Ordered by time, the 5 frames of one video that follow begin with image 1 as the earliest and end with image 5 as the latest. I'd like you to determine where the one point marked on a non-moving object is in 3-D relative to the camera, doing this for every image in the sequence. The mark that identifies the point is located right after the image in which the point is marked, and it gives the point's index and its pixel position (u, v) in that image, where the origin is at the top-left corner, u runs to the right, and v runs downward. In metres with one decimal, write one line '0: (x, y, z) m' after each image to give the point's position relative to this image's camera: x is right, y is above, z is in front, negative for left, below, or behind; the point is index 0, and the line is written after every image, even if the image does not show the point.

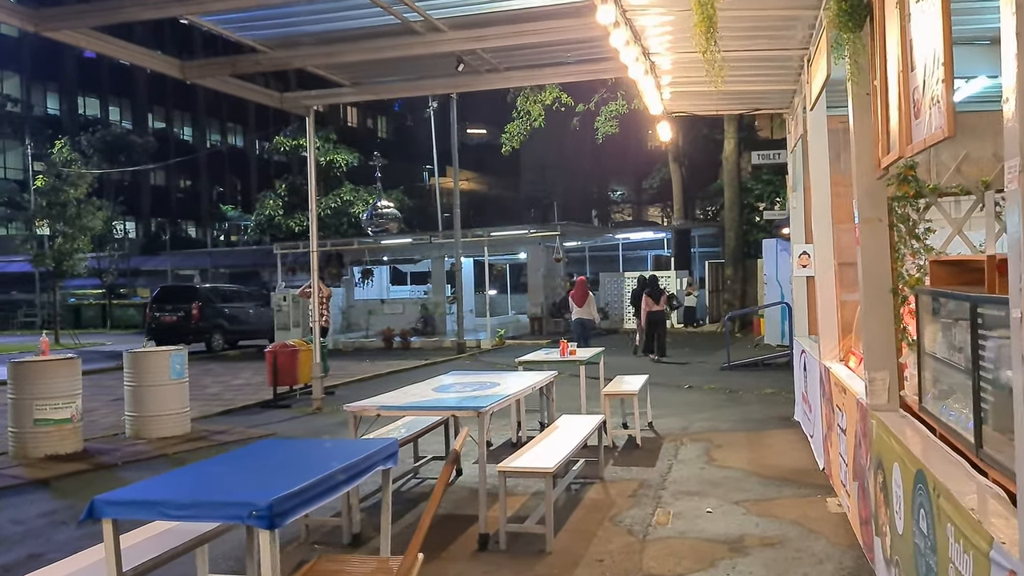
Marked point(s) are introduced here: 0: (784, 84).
0: (+2.4, +1.8, +8.2) m
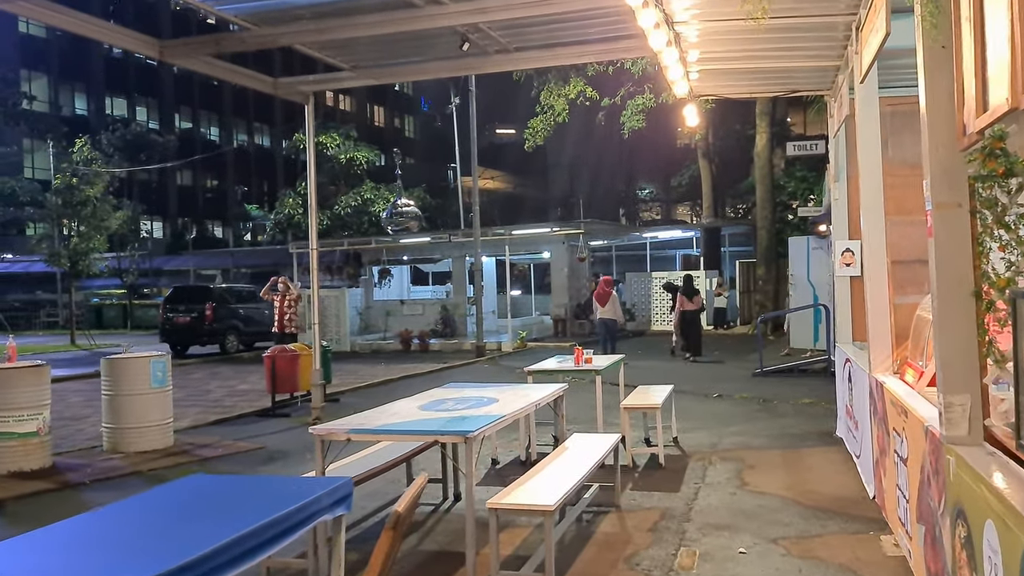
0: (+2.5, +1.8, +7.3) m
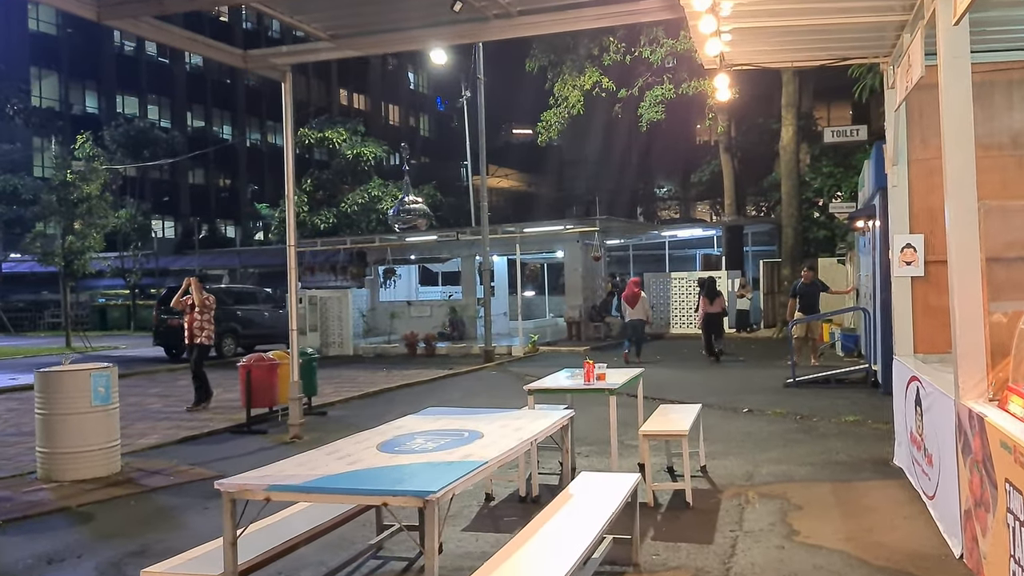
0: (+2.4, +1.8, +6.0) m
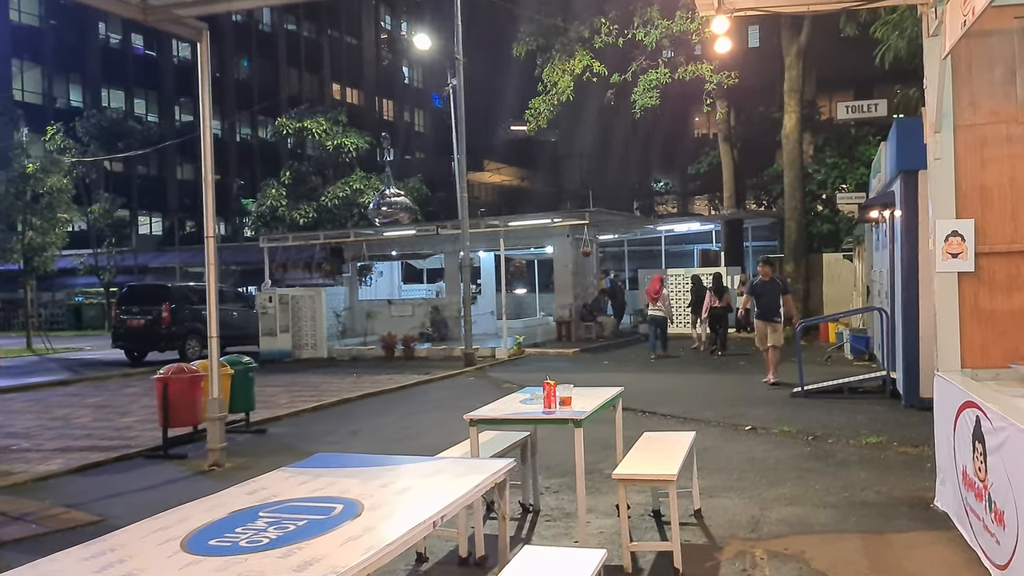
0: (+2.1, +1.8, +4.6) m
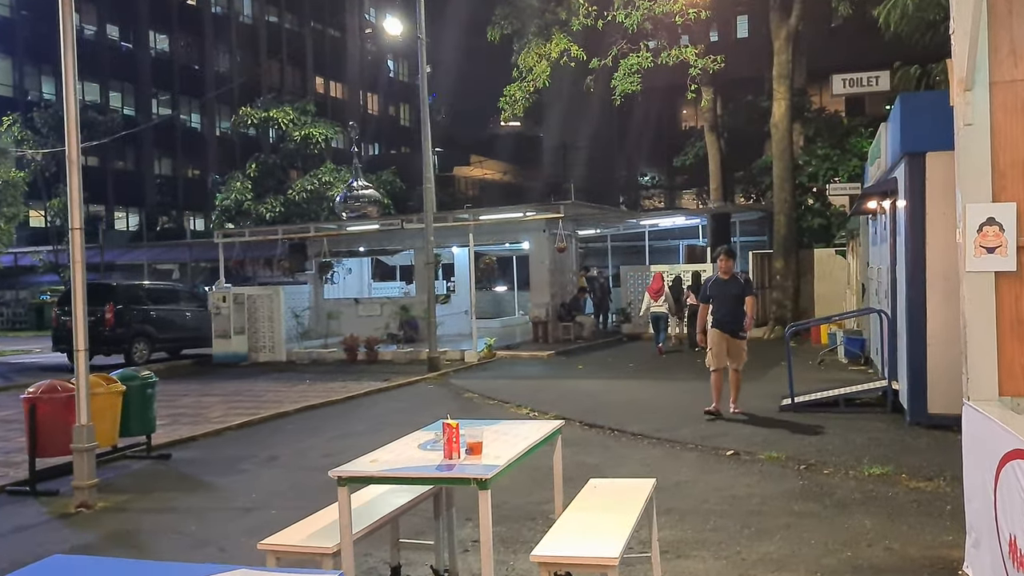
0: (+1.7, +1.8, +3.3) m
